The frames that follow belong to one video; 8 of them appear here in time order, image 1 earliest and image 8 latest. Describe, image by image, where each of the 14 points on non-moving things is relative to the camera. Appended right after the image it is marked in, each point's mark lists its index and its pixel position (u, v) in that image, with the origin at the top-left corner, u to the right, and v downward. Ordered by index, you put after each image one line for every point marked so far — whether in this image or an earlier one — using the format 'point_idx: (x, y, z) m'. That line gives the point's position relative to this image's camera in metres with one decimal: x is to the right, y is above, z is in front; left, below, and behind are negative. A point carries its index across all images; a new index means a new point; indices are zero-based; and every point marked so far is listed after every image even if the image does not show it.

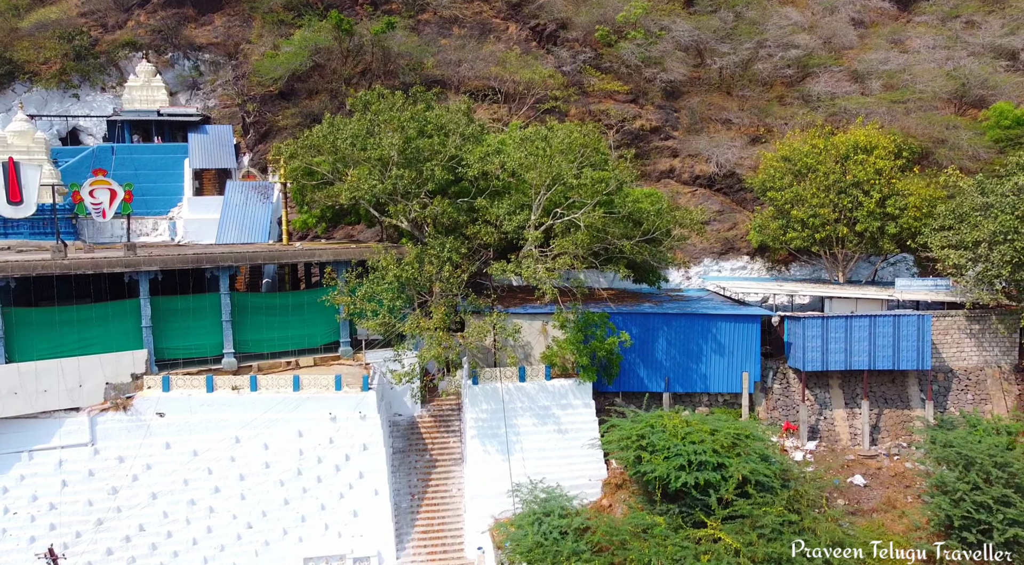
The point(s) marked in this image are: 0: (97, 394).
0: (-9.1, -2.4, +19.6) m
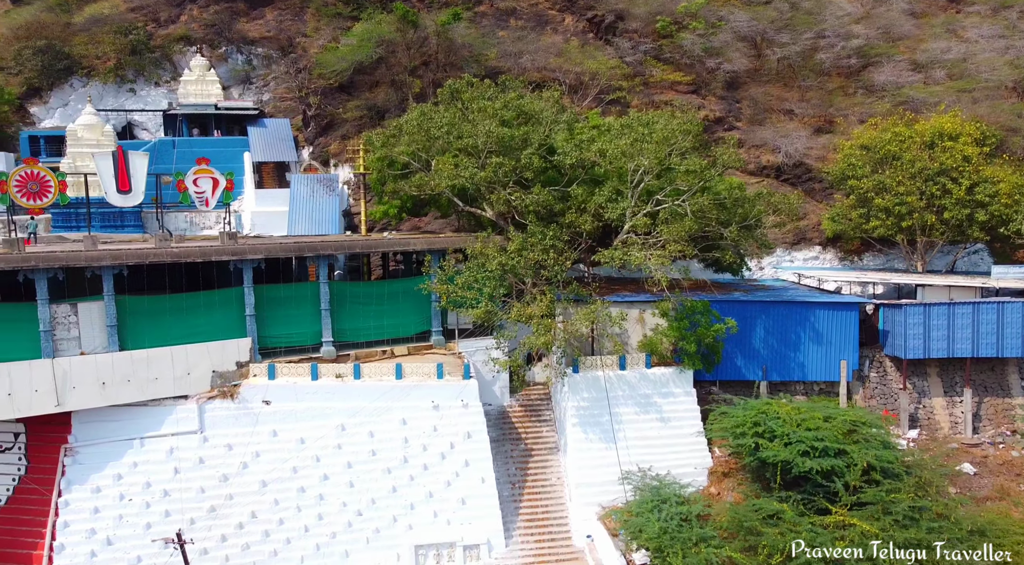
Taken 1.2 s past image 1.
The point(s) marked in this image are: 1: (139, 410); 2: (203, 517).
0: (-6.8, -2.2, +19.6) m
1: (-8.0, -2.7, +19.1) m
2: (-6.4, -4.9, +18.7) m
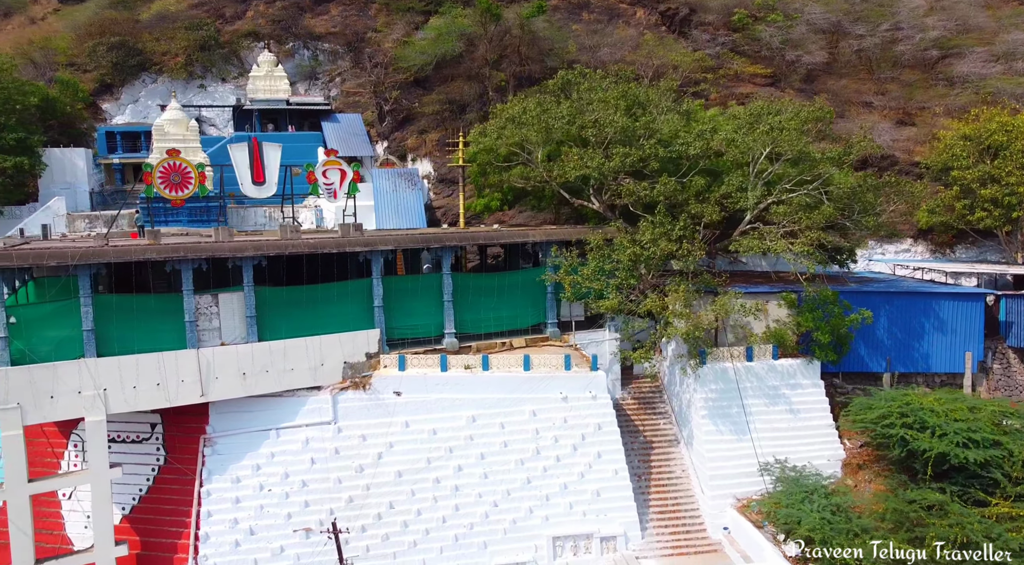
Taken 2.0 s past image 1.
0: (-3.9, -2.0, +19.6) m
1: (-5.1, -2.5, +19.1) m
2: (-3.6, -4.7, +18.7) m
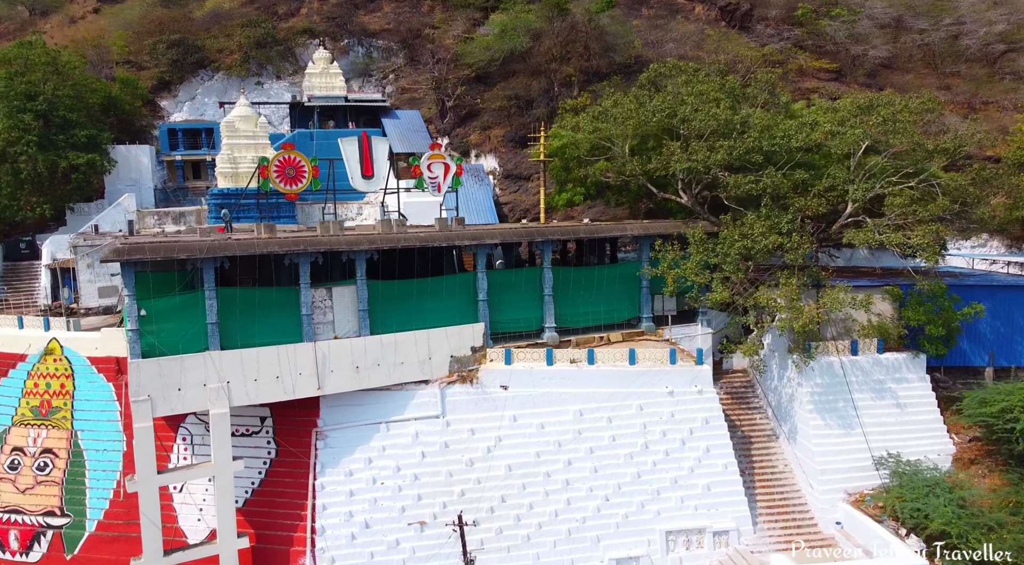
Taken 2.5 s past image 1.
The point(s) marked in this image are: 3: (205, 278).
0: (-1.5, -1.8, +19.6) m
1: (-2.7, -2.4, +19.1) m
2: (-1.2, -4.6, +18.7) m
3: (-5.8, +0.1, +17.0) m
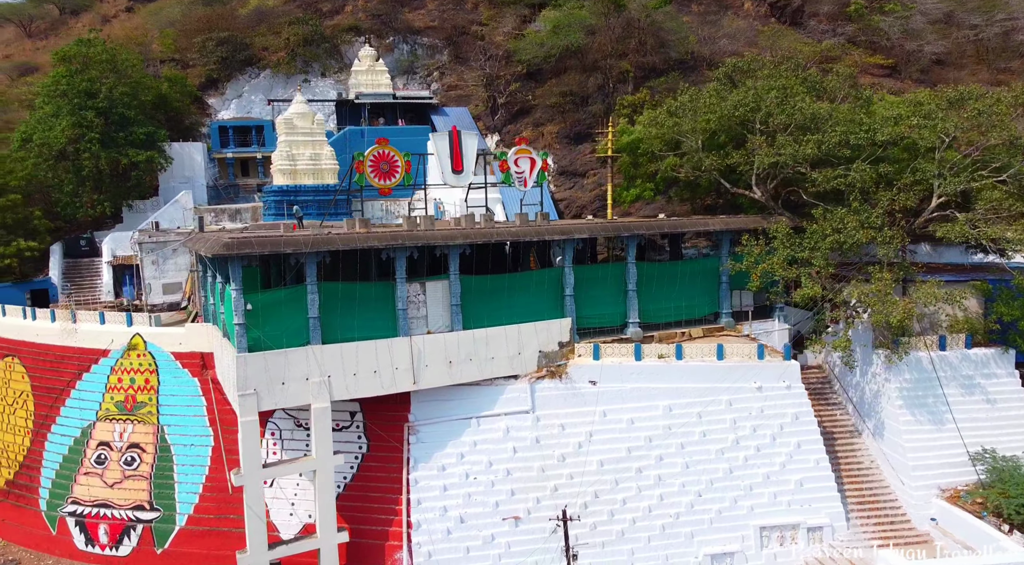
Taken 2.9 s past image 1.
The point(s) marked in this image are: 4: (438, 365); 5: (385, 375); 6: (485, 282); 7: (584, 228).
0: (+0.4, -1.7, +19.6) m
1: (-0.8, -2.3, +19.1) m
2: (+0.7, -4.5, +18.6) m
3: (-3.9, +0.2, +17.0) m
4: (-1.5, -1.7, +18.4) m
5: (-2.5, -1.8, +17.8) m
6: (-0.6, 0.0, +19.2) m
7: (+1.6, +1.2, +19.7) m
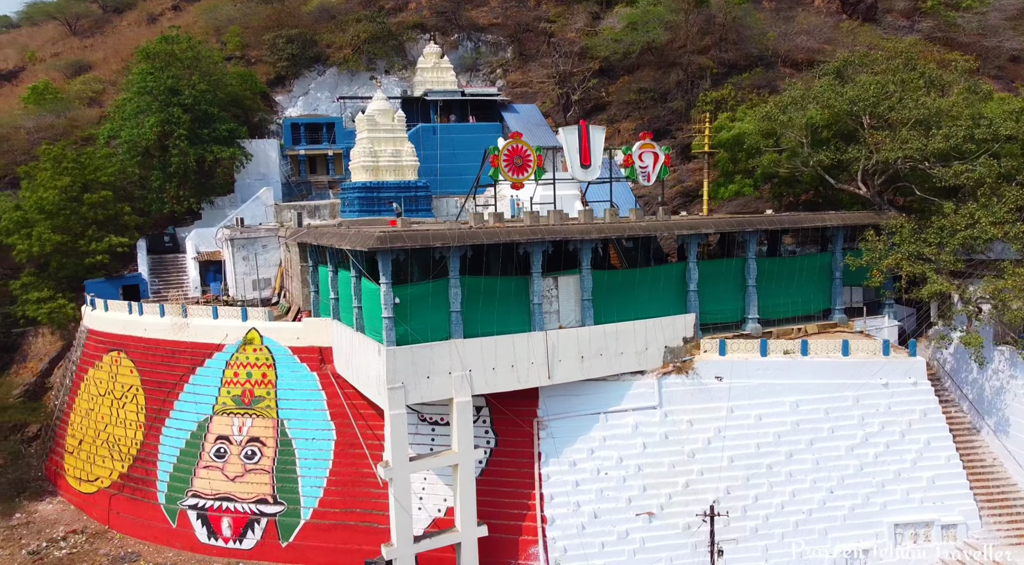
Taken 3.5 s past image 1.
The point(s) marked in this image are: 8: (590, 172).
0: (+3.2, -1.6, +19.5) m
1: (+1.9, -2.2, +19.1) m
2: (+3.5, -4.4, +18.6) m
3: (-1.2, +0.3, +17.0) m
4: (+1.2, -1.6, +18.3) m
5: (+0.2, -1.7, +17.7) m
6: (+2.2, +0.1, +19.1) m
7: (+4.3, +1.3, +19.6) m
8: (+1.7, +2.4, +19.3) m
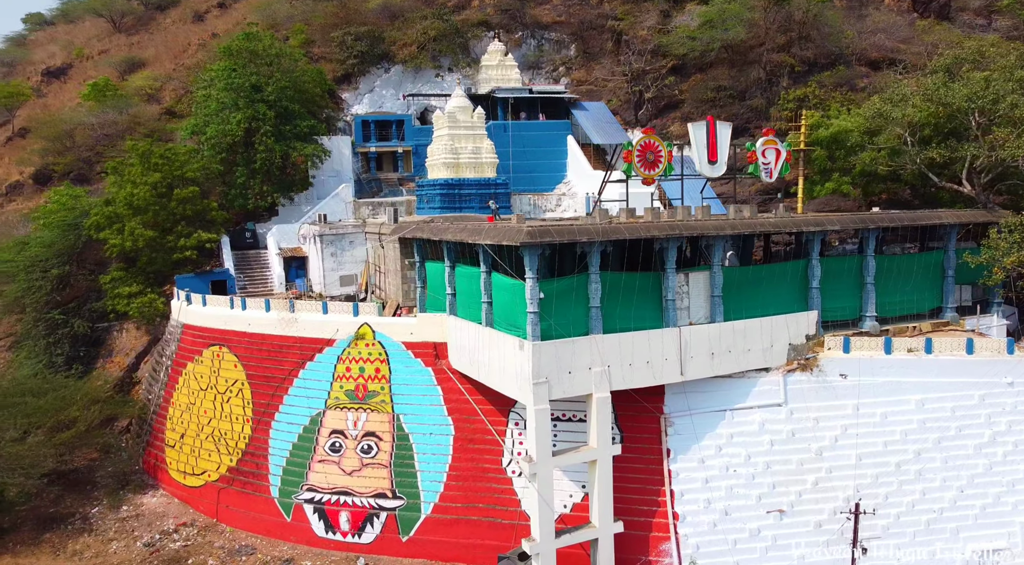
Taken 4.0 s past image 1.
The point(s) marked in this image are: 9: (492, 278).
0: (+5.9, -1.6, +19.5) m
1: (+4.6, -2.1, +19.1) m
2: (+6.1, -4.3, +18.5) m
3: (+1.5, +0.4, +17.0) m
4: (+3.9, -1.5, +18.3) m
5: (+2.9, -1.7, +17.7) m
6: (+4.8, +0.2, +19.1) m
7: (+7.0, +1.4, +19.6) m
8: (+4.4, +2.5, +19.3) m
9: (-0.4, +0.1, +18.7) m
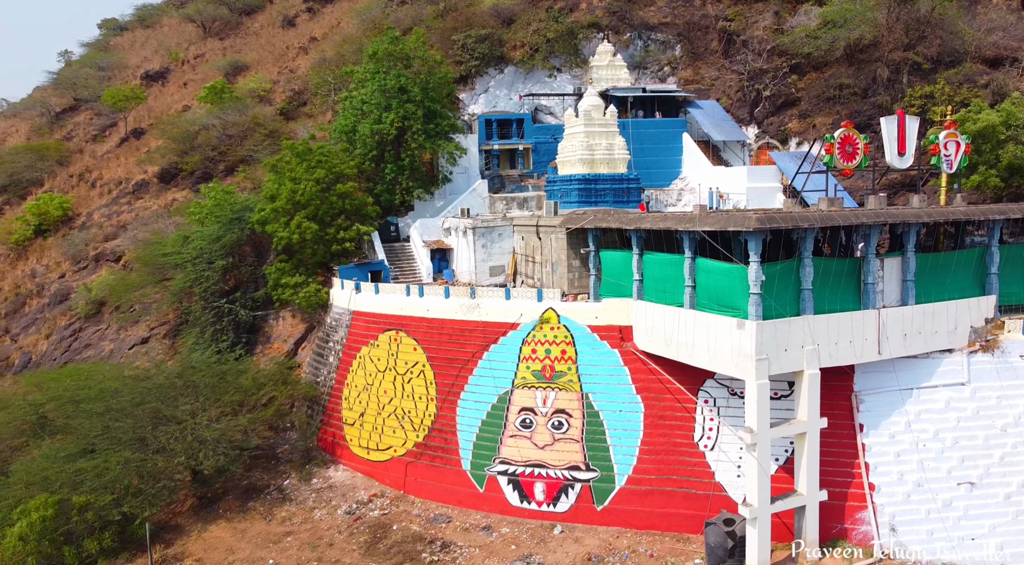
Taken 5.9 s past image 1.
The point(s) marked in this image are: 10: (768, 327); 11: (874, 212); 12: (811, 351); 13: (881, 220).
0: (+10.4, -1.2, +20.6) m
1: (+9.1, -1.8, +20.2) m
2: (+10.6, -4.0, +19.6) m
3: (+5.9, +0.7, +18.2) m
4: (+8.4, -1.2, +19.5) m
5: (+7.3, -1.3, +18.9) m
6: (+9.3, +0.5, +20.2) m
7: (+11.5, +1.7, +20.6) m
8: (+8.9, +2.8, +20.4) m
9: (+4.1, +0.4, +20.0) m
10: (+5.0, -0.9, +17.8) m
11: (+7.6, +1.5, +18.9) m
12: (+6.1, -1.4, +18.3) m
13: (+7.6, +1.3, +18.6) m
